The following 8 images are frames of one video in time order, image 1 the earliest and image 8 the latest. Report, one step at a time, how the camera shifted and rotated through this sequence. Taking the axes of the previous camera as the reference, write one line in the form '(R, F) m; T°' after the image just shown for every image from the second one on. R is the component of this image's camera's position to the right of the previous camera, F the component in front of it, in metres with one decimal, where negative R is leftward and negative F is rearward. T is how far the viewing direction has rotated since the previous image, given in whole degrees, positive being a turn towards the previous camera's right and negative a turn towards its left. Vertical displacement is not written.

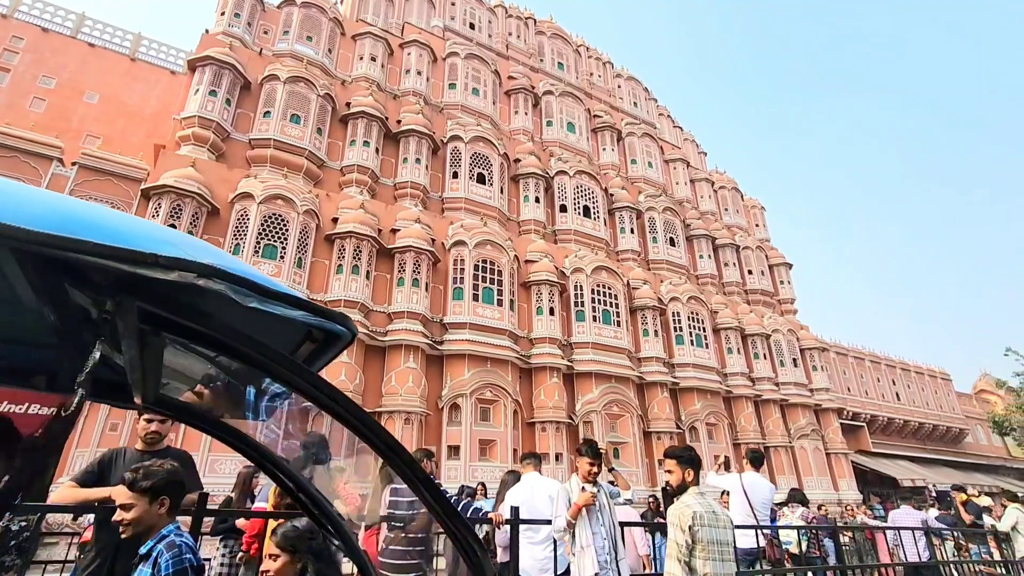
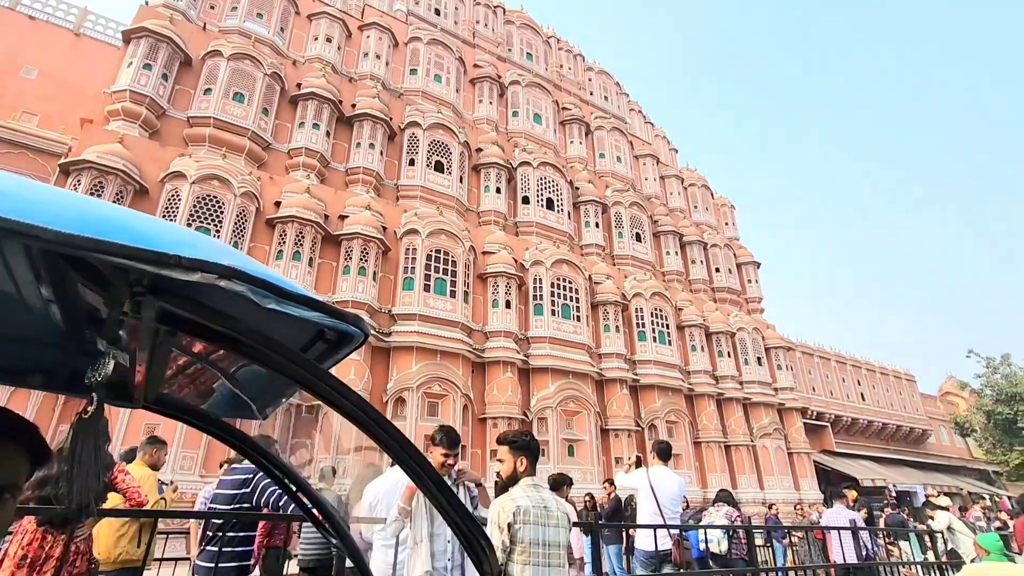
(+0.8, +0.4) m; +2°
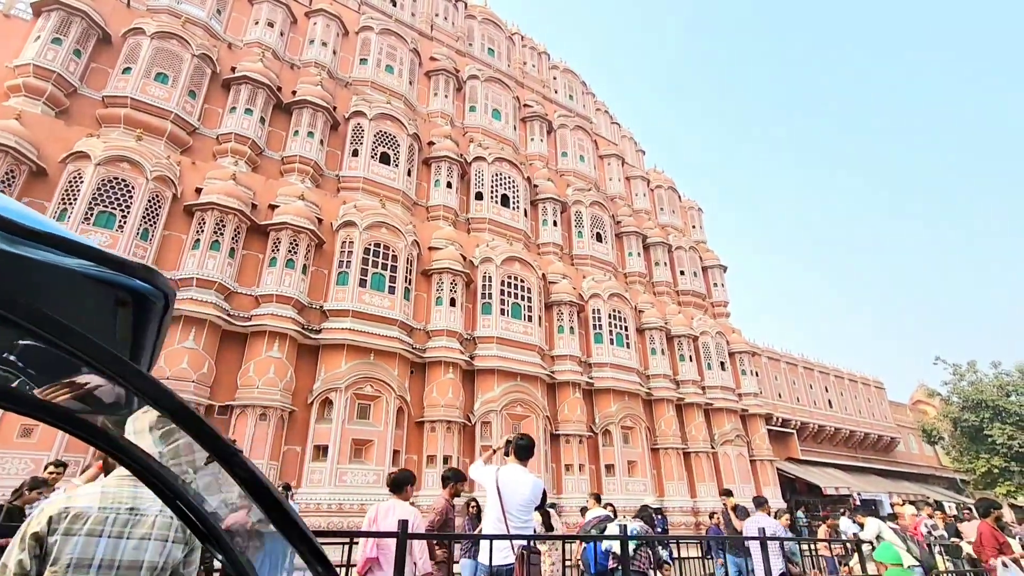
(+1.1, +0.6) m; +1°
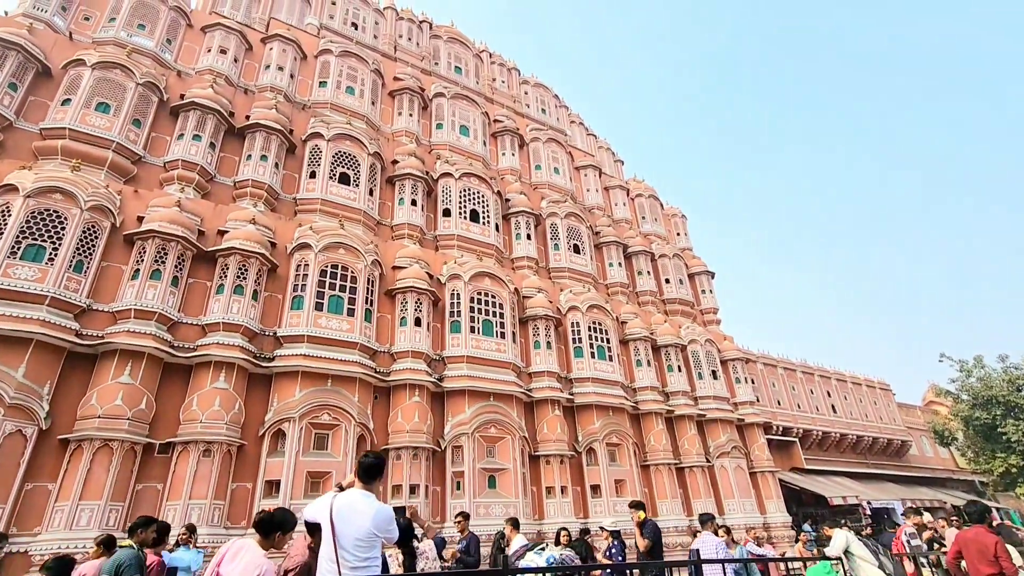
(+1.0, +0.6) m; 0°
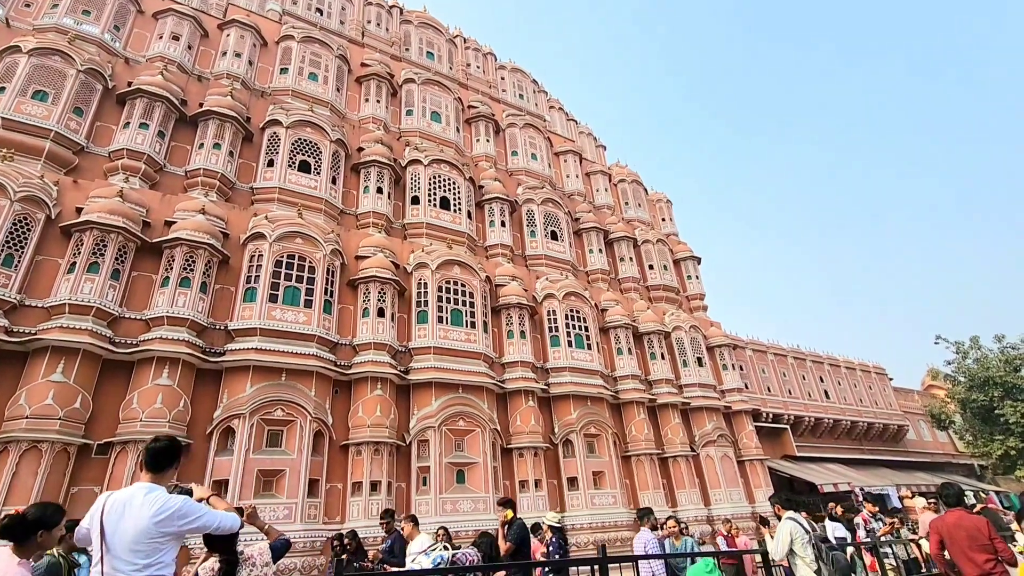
(+0.9, +0.5) m; 0°
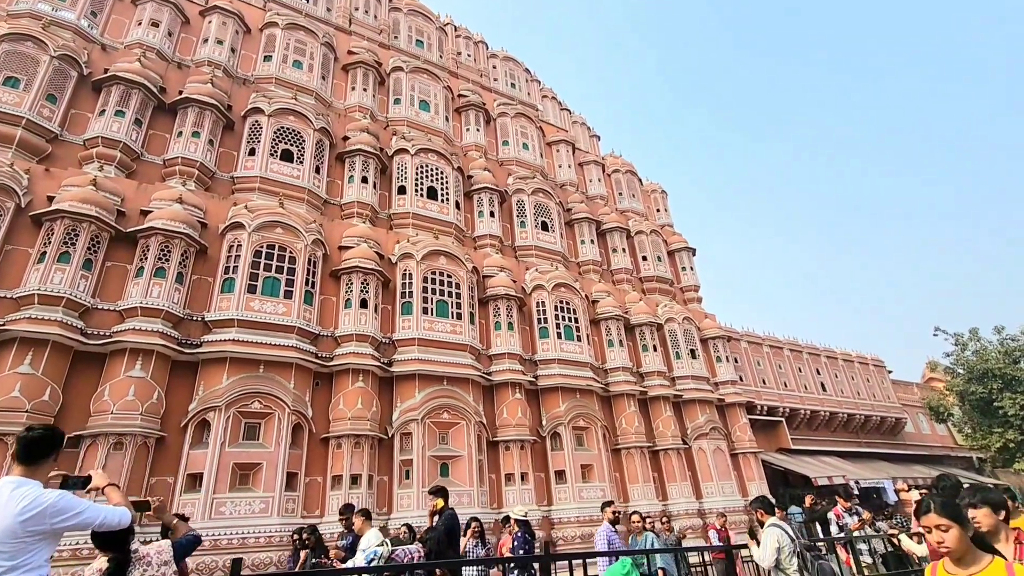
(+0.4, +0.2) m; 0°
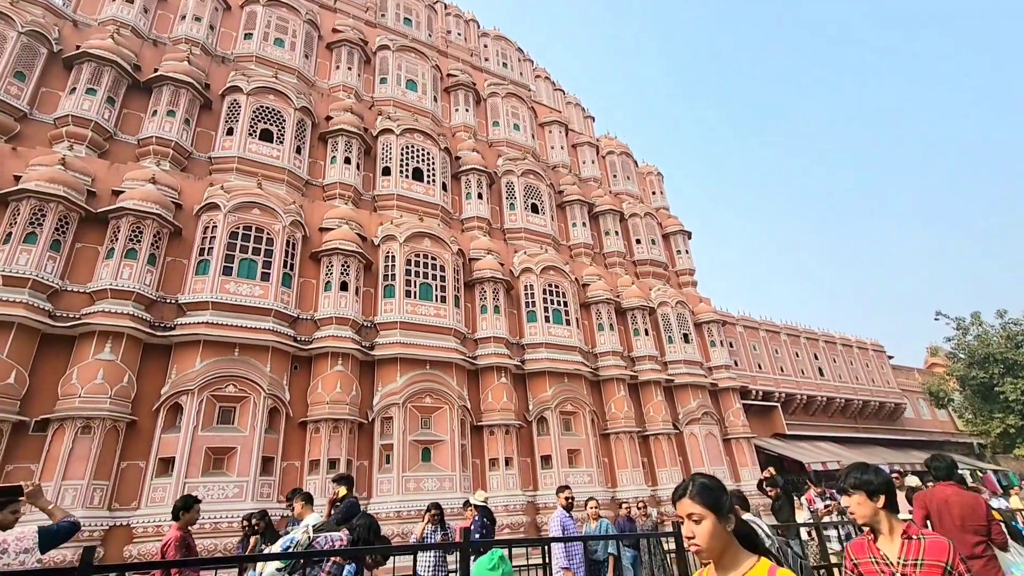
(+0.5, +0.3) m; -1°
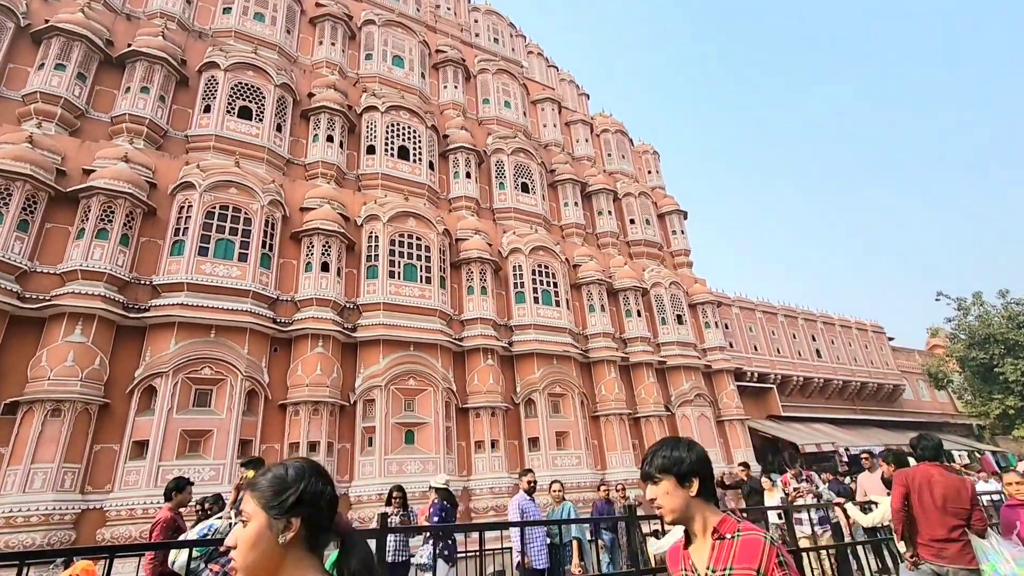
(+0.4, +0.3) m; 0°
